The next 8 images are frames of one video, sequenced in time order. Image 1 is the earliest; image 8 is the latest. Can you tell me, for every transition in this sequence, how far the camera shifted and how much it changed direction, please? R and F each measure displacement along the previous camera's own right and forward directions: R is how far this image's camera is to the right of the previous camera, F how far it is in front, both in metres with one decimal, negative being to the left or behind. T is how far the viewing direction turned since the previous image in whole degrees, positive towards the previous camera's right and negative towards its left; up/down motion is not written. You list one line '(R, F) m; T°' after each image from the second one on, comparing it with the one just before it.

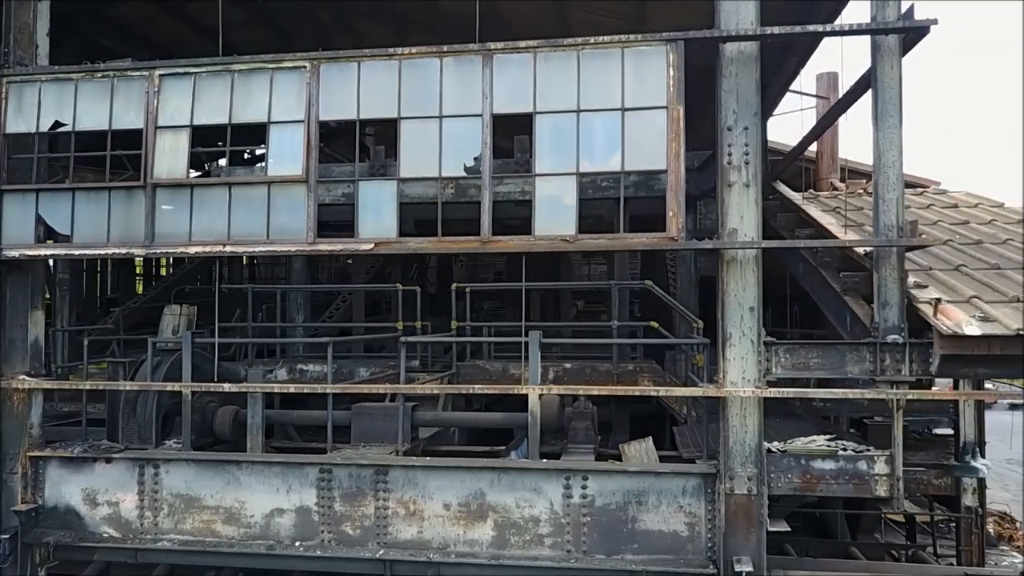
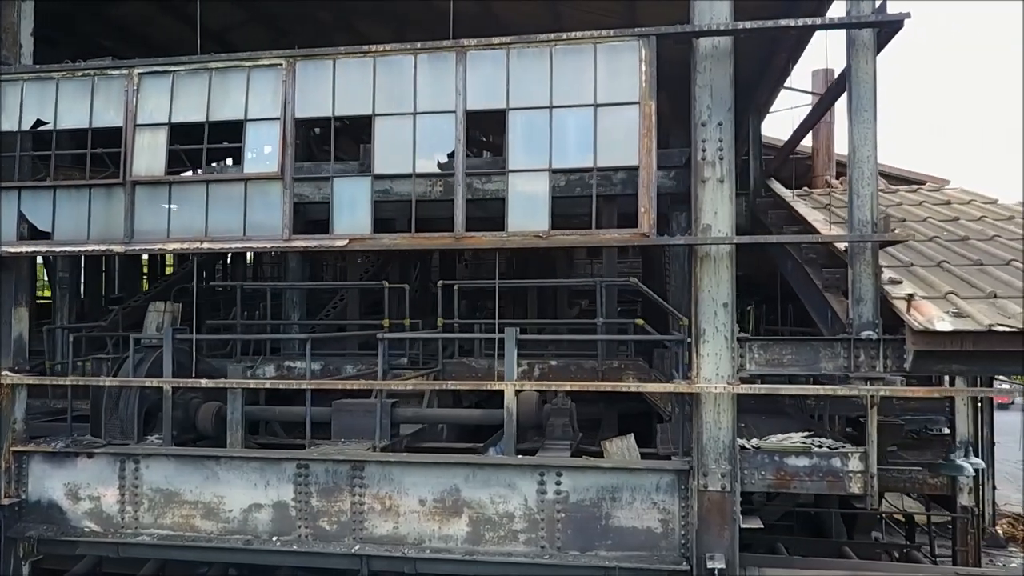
(+0.3, 0.0) m; -1°
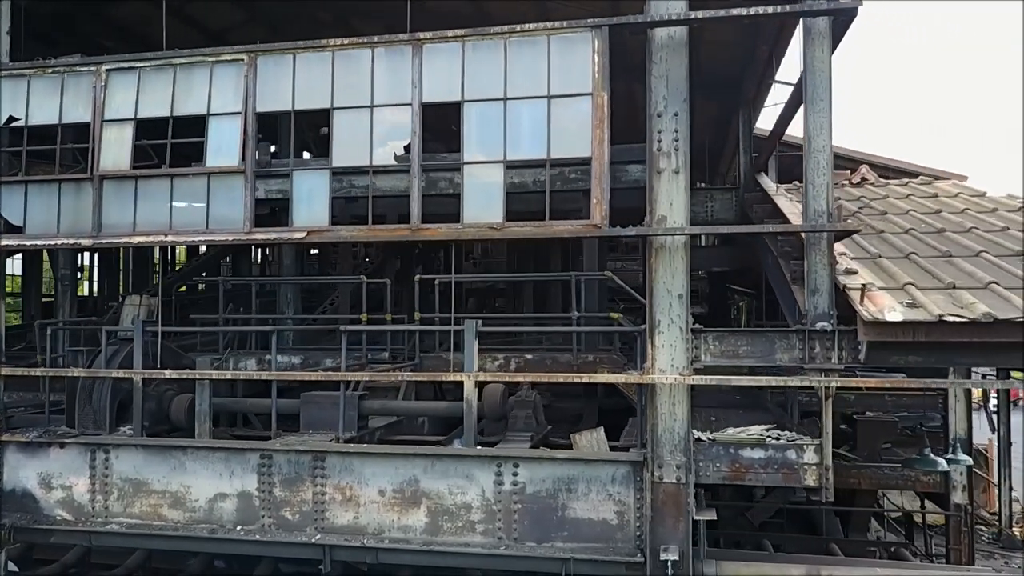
(+0.6, 0.0) m; -1°
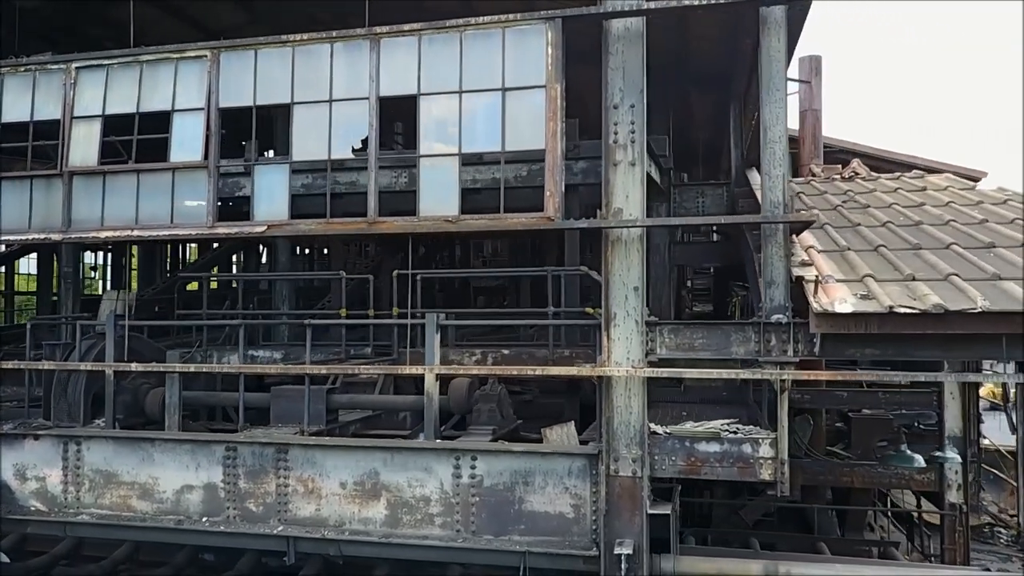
(+0.6, 0.0) m; -2°
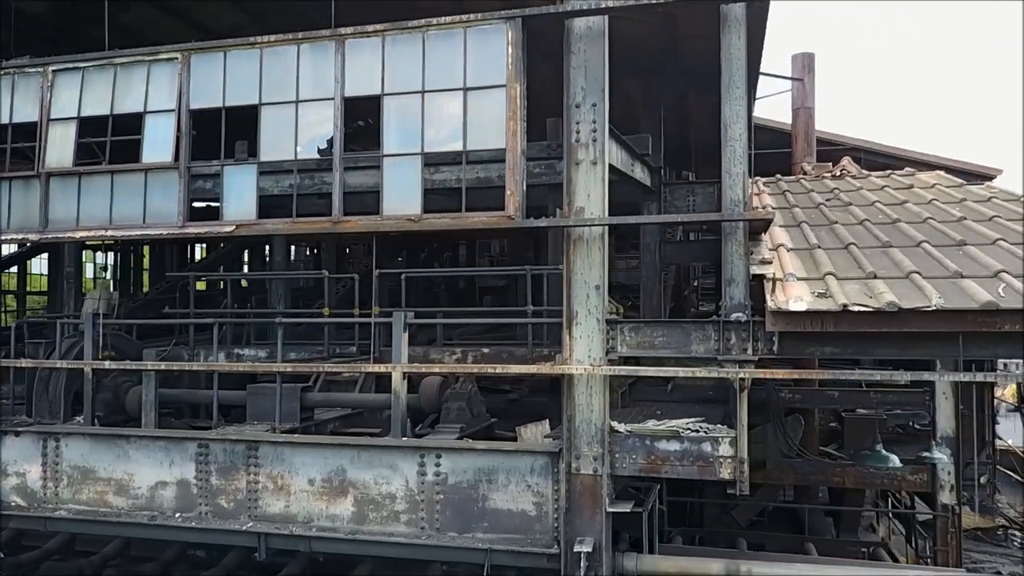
(+0.5, 0.0) m; -1°
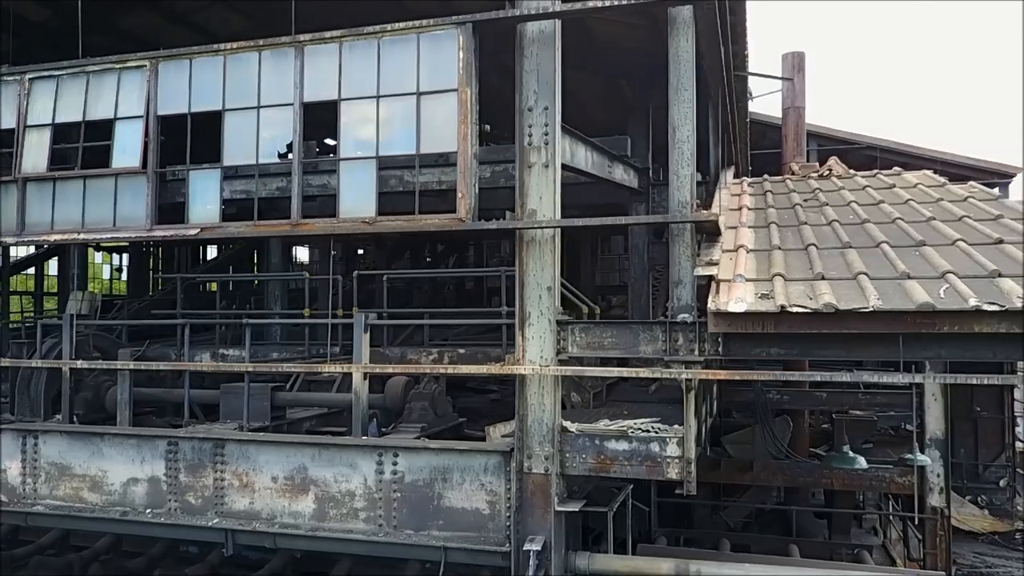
(+0.6, -0.1) m; -2°
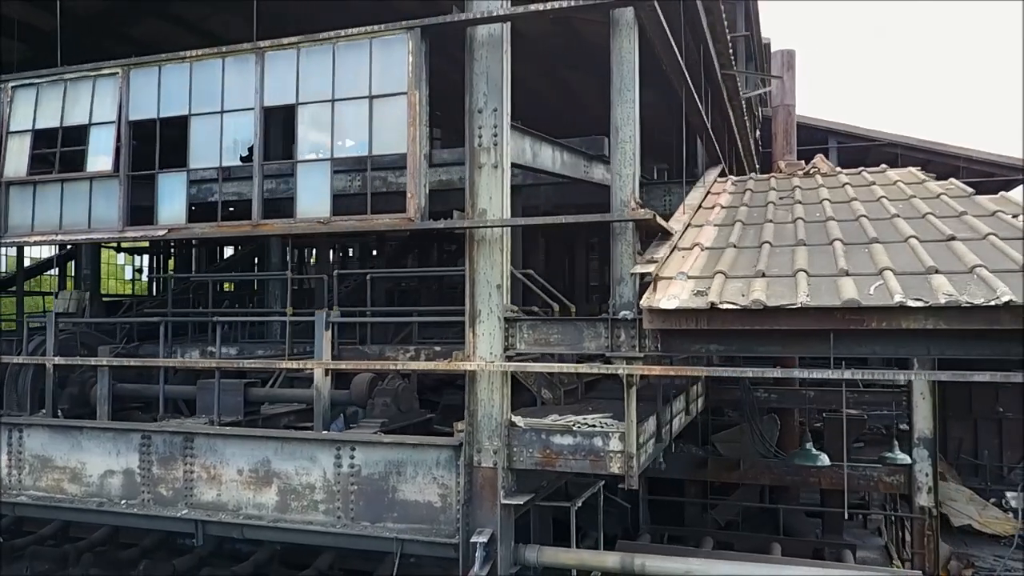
(+0.7, -0.1) m; -2°
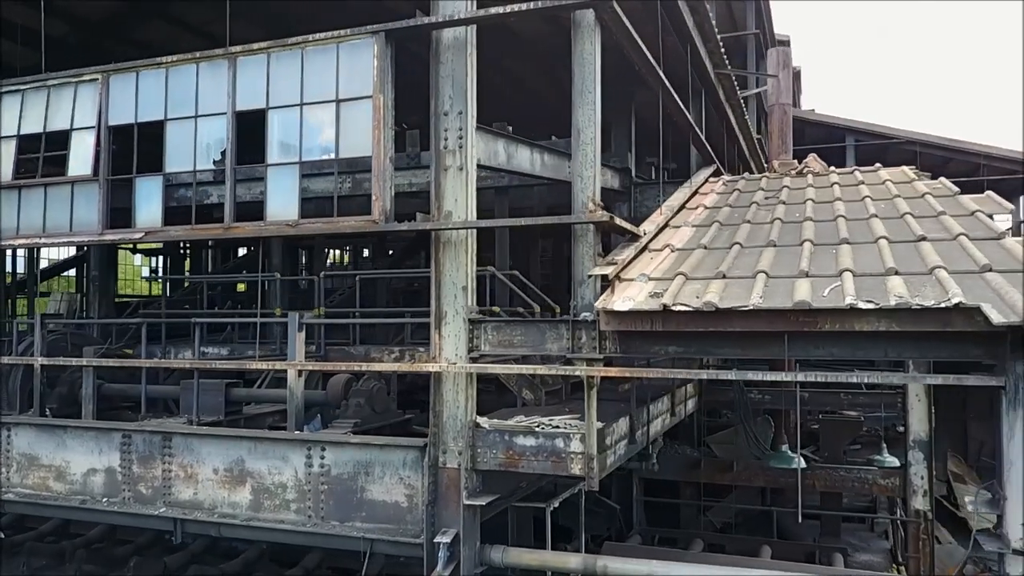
(+0.5, 0.0) m; -2°
